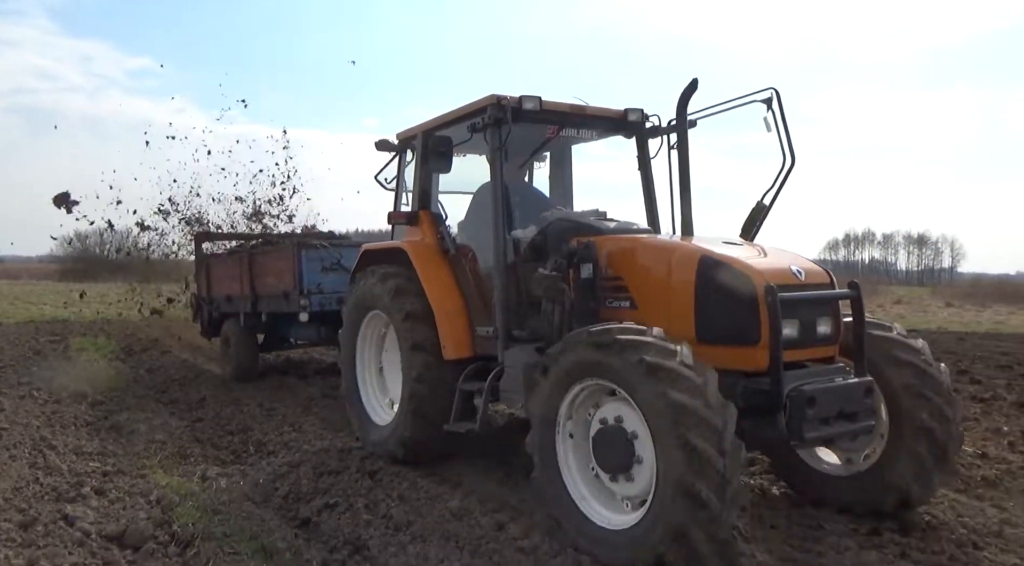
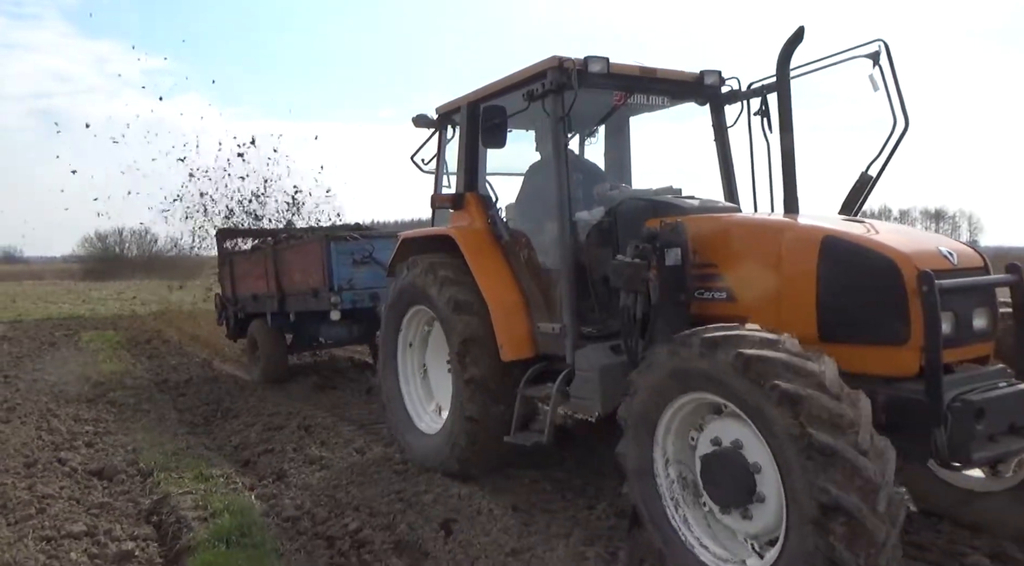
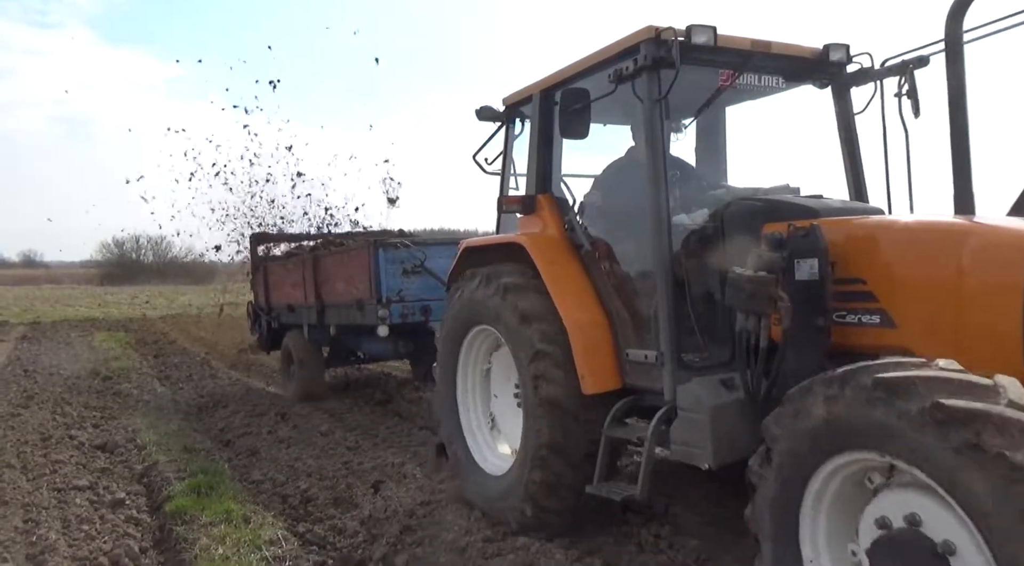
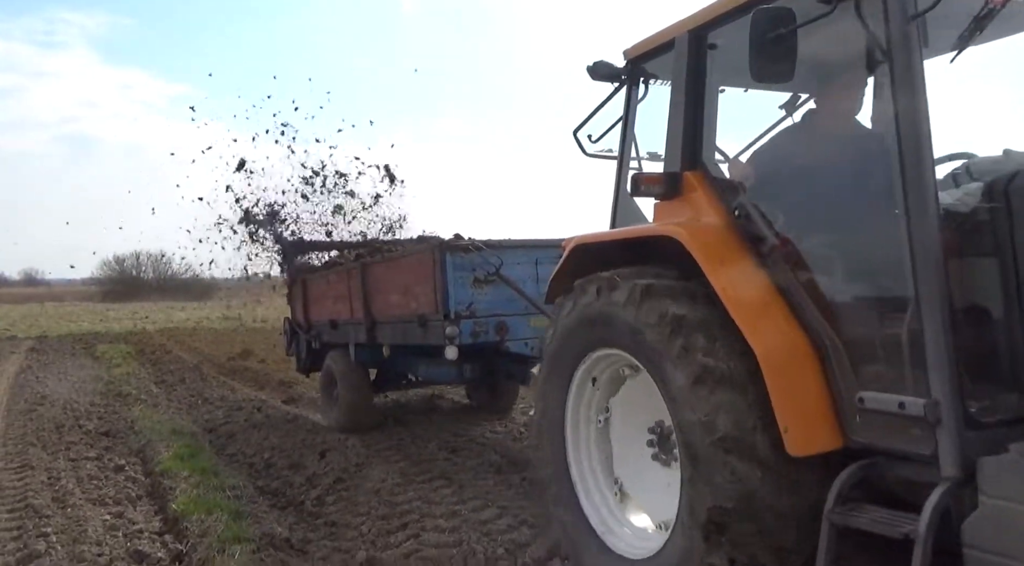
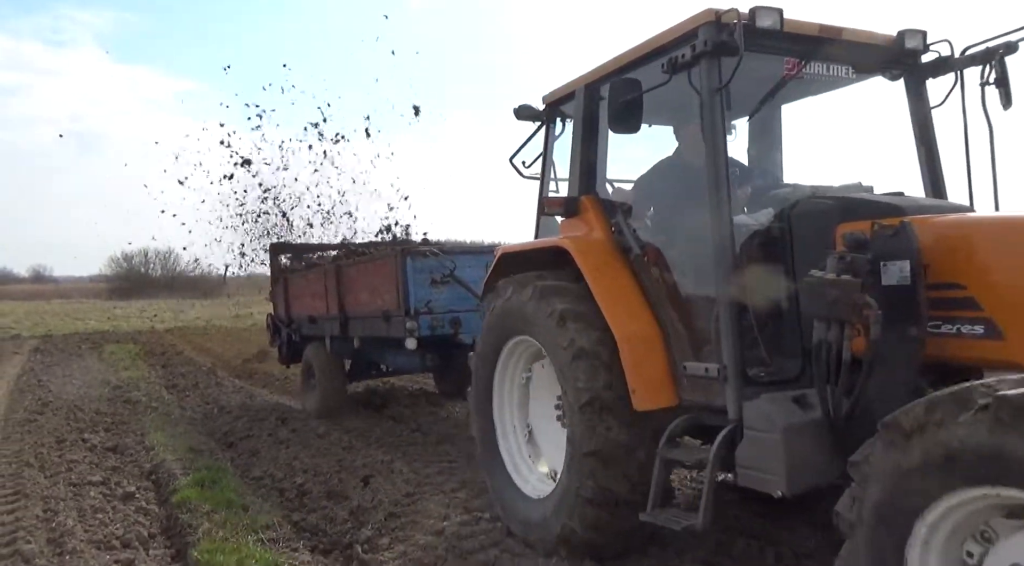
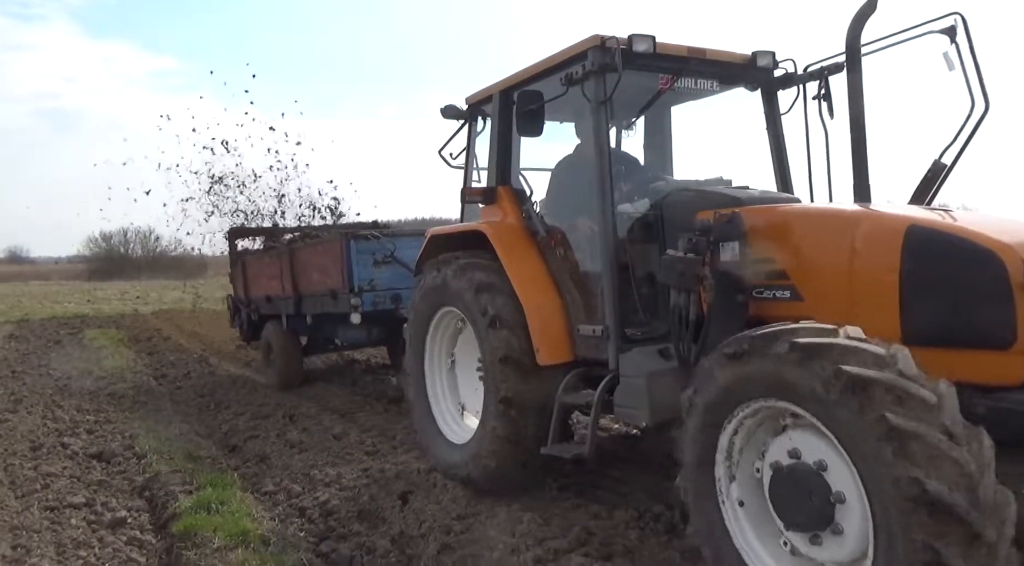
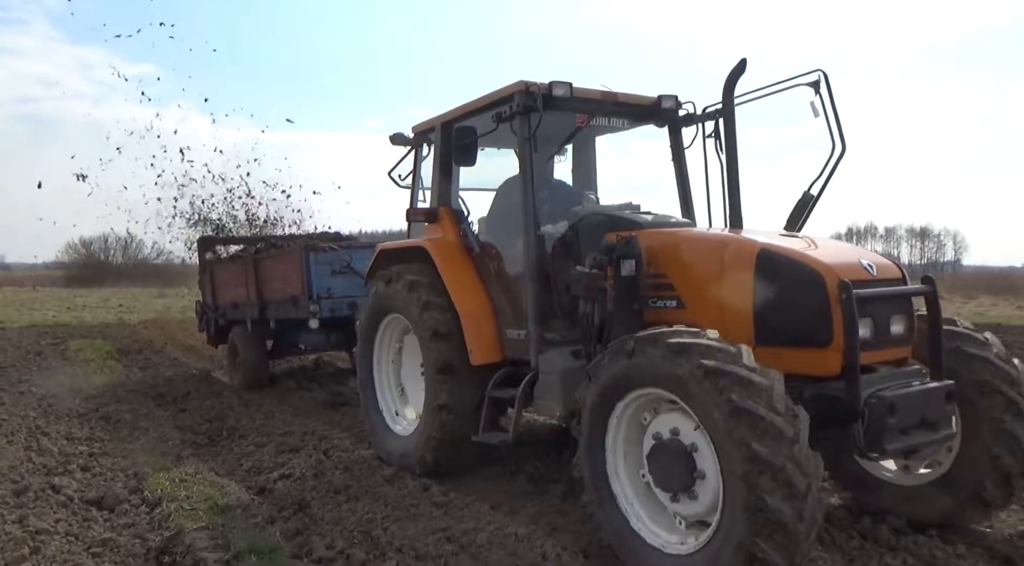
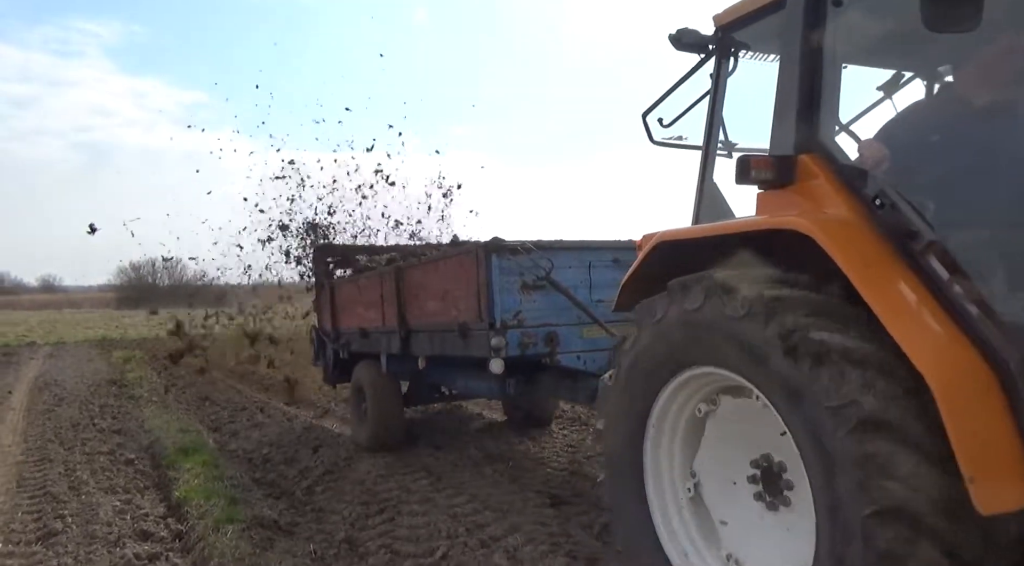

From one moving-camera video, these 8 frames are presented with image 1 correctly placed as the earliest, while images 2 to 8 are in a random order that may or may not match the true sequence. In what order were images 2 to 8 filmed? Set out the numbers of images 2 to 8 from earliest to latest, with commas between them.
7, 2, 6, 3, 5, 4, 8
